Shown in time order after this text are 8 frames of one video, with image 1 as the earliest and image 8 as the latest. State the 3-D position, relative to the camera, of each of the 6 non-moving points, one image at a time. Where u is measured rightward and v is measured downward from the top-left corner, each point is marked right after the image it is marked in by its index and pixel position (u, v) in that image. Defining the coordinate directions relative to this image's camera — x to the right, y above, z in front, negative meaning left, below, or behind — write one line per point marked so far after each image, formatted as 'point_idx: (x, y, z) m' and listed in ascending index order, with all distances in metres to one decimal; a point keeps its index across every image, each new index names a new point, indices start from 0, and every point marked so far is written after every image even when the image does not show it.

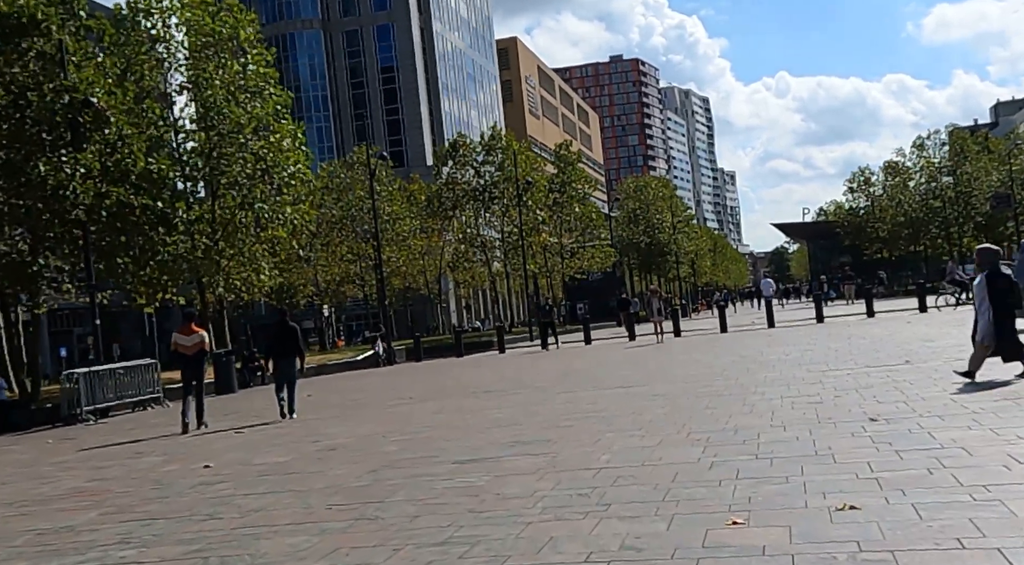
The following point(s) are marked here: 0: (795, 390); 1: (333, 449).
0: (+3.6, -1.4, +15.8) m
1: (-1.9, -1.8, +13.4) m
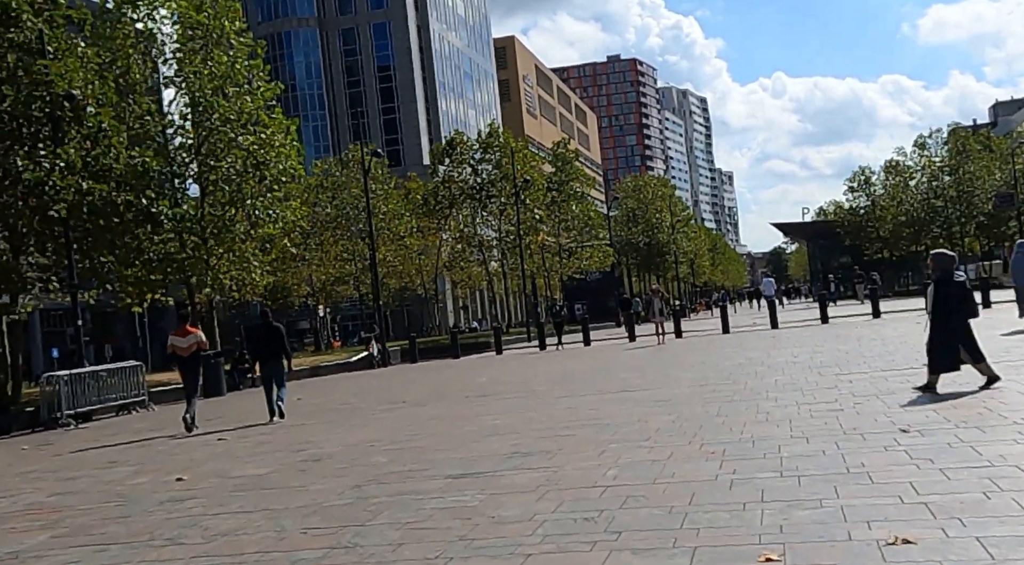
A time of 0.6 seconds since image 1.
0: (+3.5, -1.4, +14.8) m
1: (-2.0, -1.8, +12.5) m
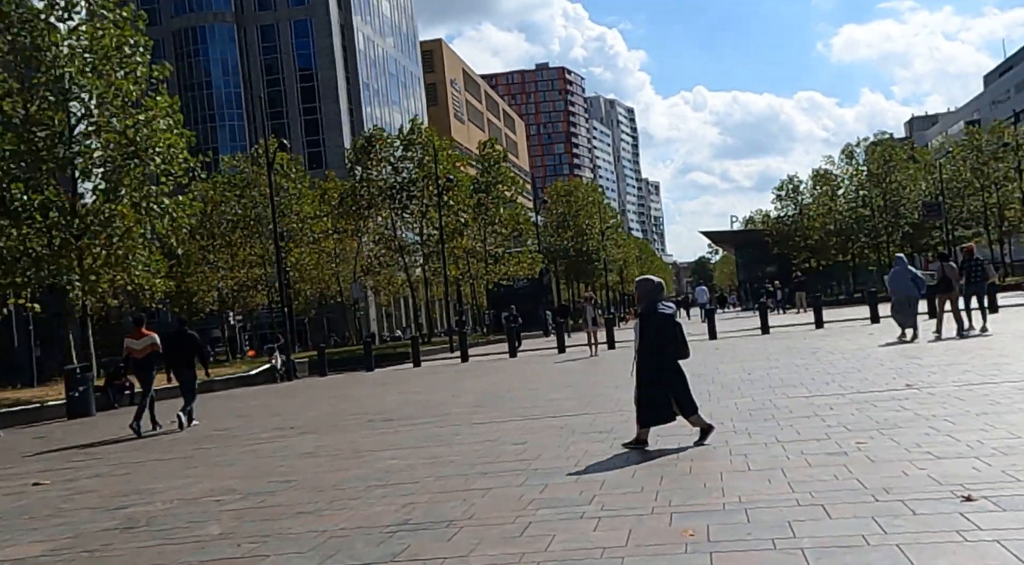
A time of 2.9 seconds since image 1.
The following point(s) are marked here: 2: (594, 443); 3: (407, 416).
0: (+2.6, -1.4, +11.7) m
1: (-2.7, -1.8, +9.0) m
2: (+0.8, -1.6, +12.3) m
3: (-1.6, -2.0, +18.7) m
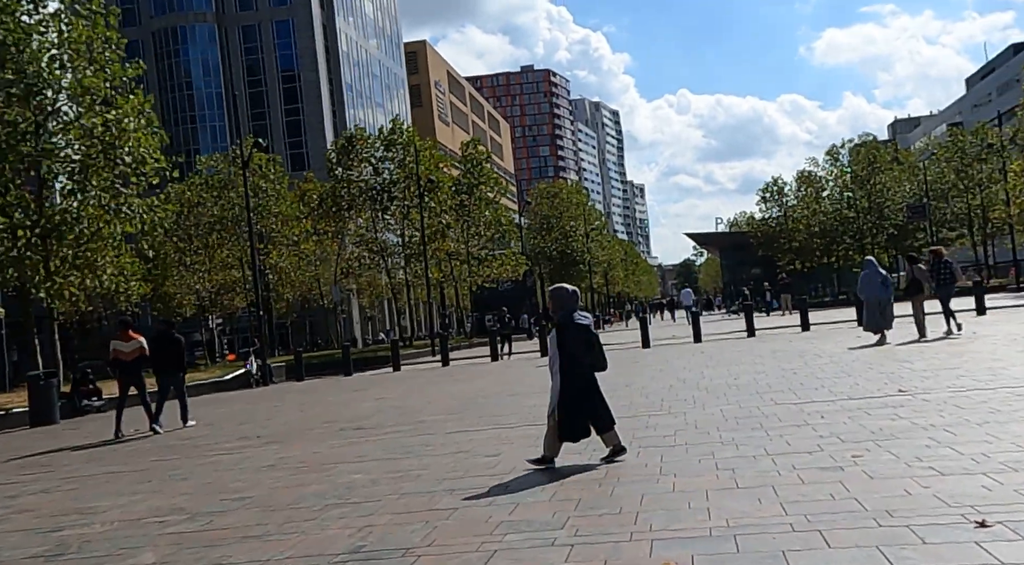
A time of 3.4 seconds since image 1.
0: (+2.4, -1.4, +10.9) m
1: (-3.0, -1.8, +8.2) m
2: (+0.6, -1.6, +11.6) m
3: (-1.9, -2.0, +17.9) m
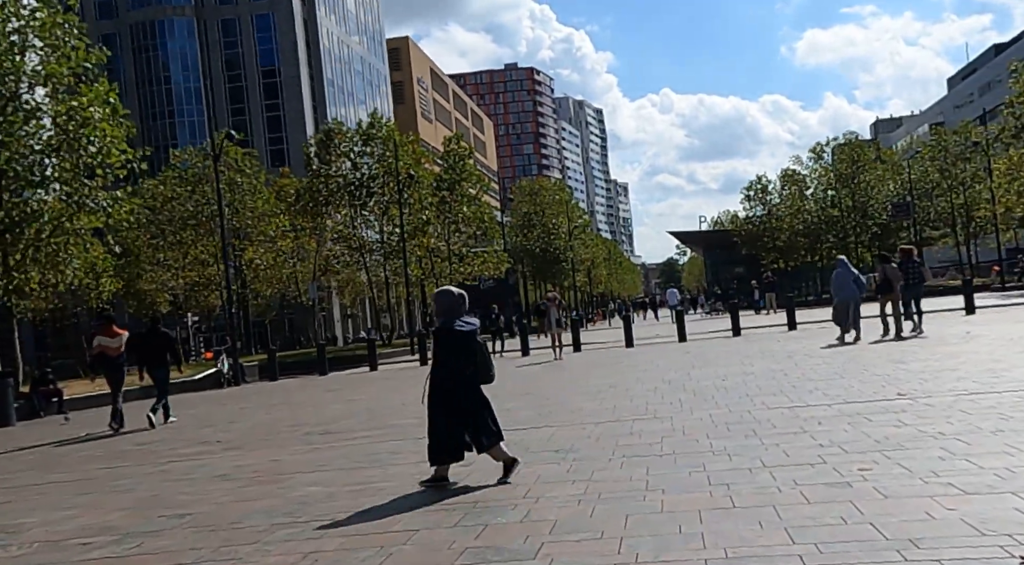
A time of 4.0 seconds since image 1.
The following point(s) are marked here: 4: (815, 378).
0: (+2.1, -1.4, +10.0) m
1: (-3.2, -1.7, +7.2) m
2: (+0.3, -1.6, +10.6) m
3: (-2.2, -2.0, +16.9) m
4: (+4.5, -1.4, +18.6) m
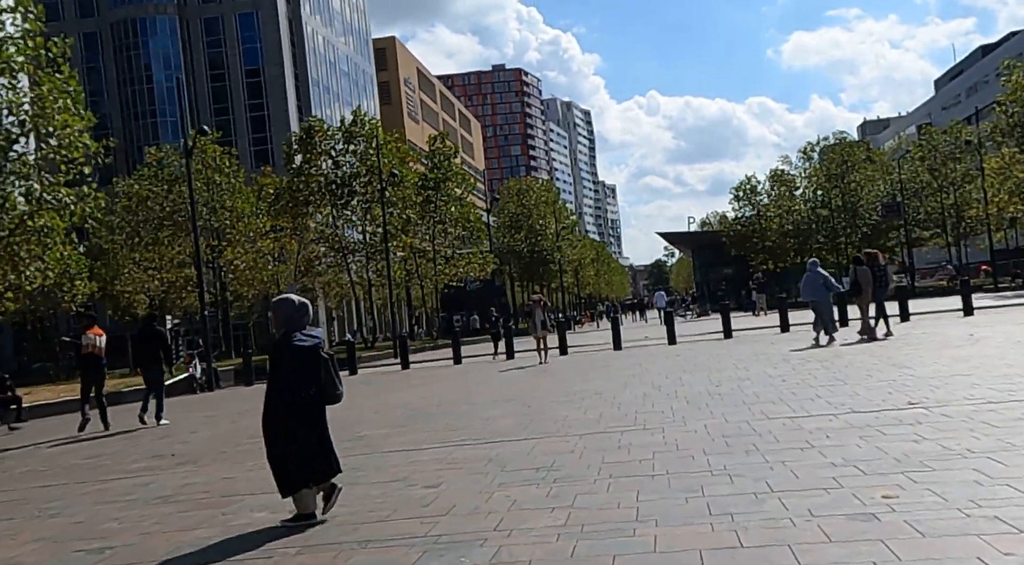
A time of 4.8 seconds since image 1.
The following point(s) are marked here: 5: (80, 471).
0: (+1.9, -1.4, +8.8) m
1: (-3.3, -1.7, +6.0) m
2: (+0.1, -1.6, +9.4) m
3: (-2.5, -2.0, +15.6) m
4: (+4.2, -1.4, +17.4) m
5: (-4.9, -2.2, +14.2) m
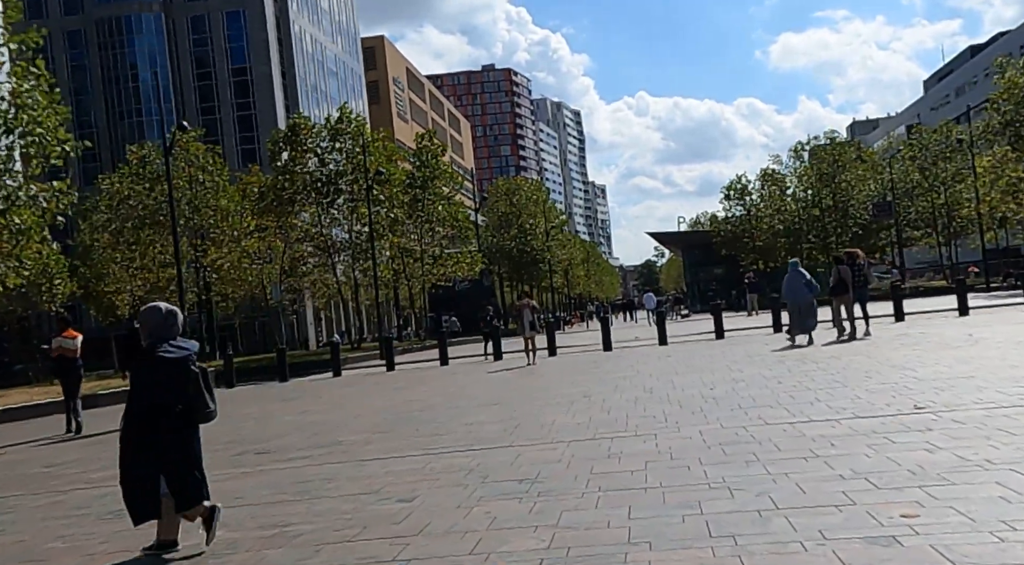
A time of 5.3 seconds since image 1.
0: (+1.8, -1.3, +8.0) m
1: (-3.4, -1.7, +5.2) m
2: (0.0, -1.5, +8.6) m
3: (-2.7, -2.0, +14.9) m
4: (+4.0, -1.4, +16.7) m
5: (-5.1, -2.1, +13.4) m
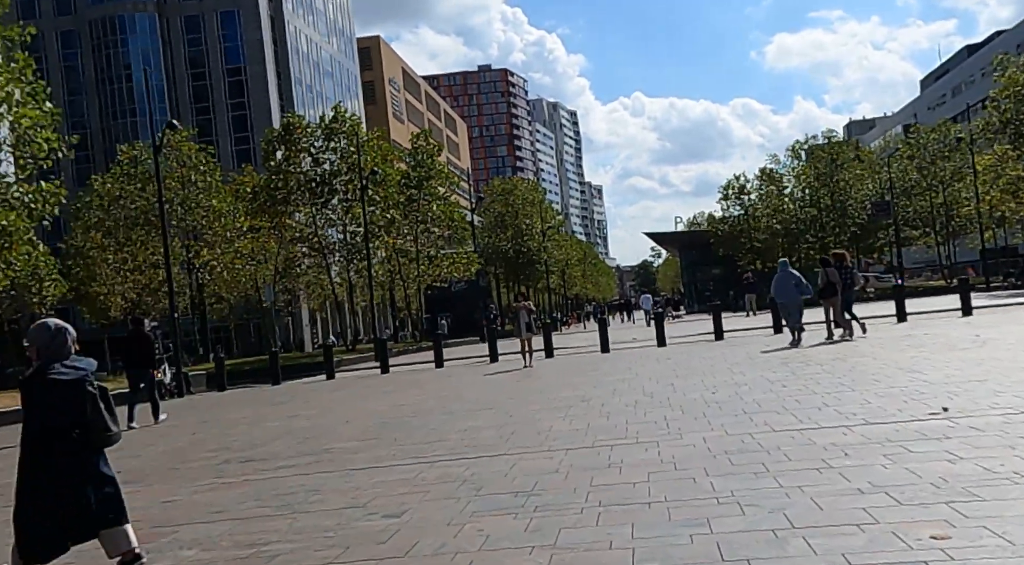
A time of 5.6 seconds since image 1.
0: (+1.8, -1.3, +7.5) m
1: (-3.5, -1.7, +4.6) m
2: (0.0, -1.6, +8.1) m
3: (-2.7, -2.0, +14.3) m
4: (+4.0, -1.4, +16.1) m
5: (-5.2, -2.2, +12.8) m
